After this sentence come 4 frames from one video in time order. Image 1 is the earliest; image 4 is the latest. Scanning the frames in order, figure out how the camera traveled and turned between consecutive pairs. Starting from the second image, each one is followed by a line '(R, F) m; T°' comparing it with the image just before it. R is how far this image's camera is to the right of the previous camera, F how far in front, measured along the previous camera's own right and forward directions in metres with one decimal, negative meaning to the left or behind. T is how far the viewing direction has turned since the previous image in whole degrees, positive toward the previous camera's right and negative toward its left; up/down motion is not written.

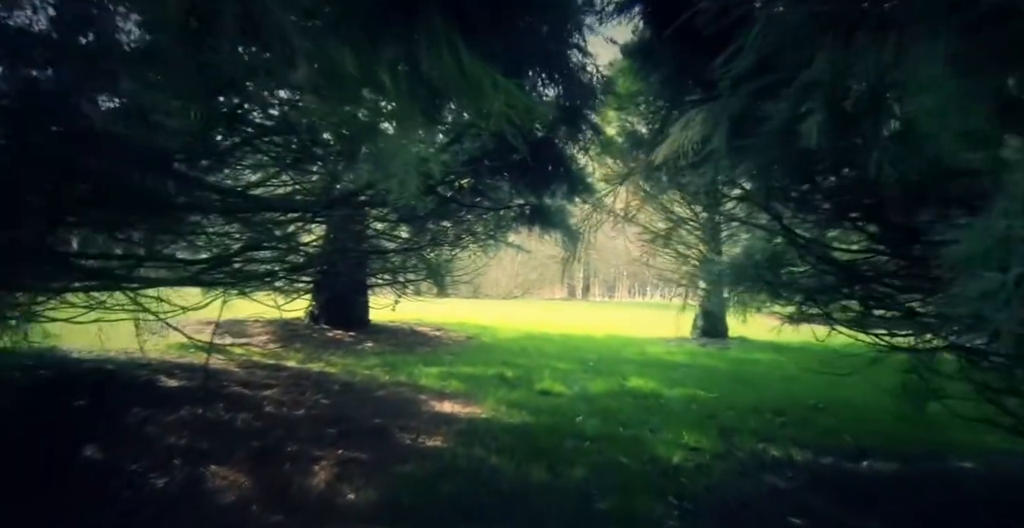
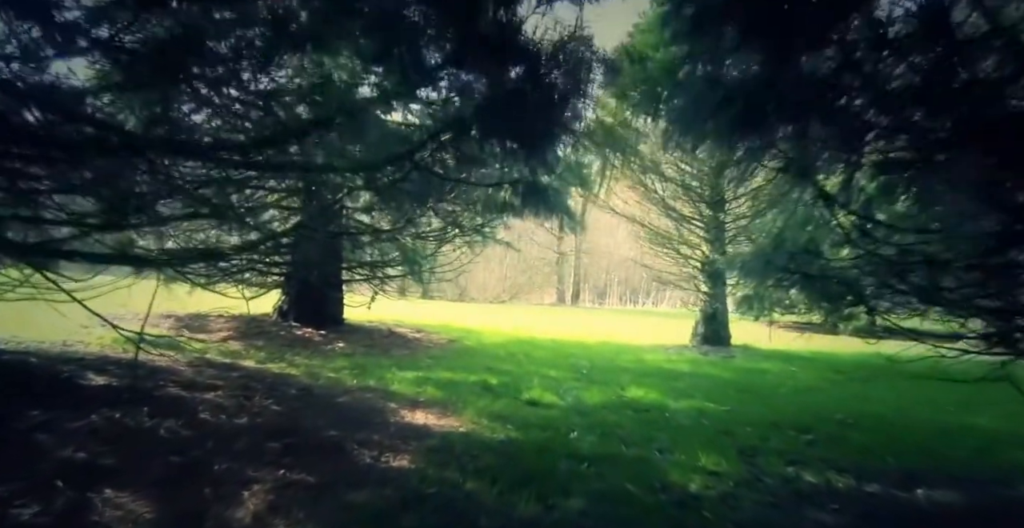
(0.0, +0.5) m; +1°
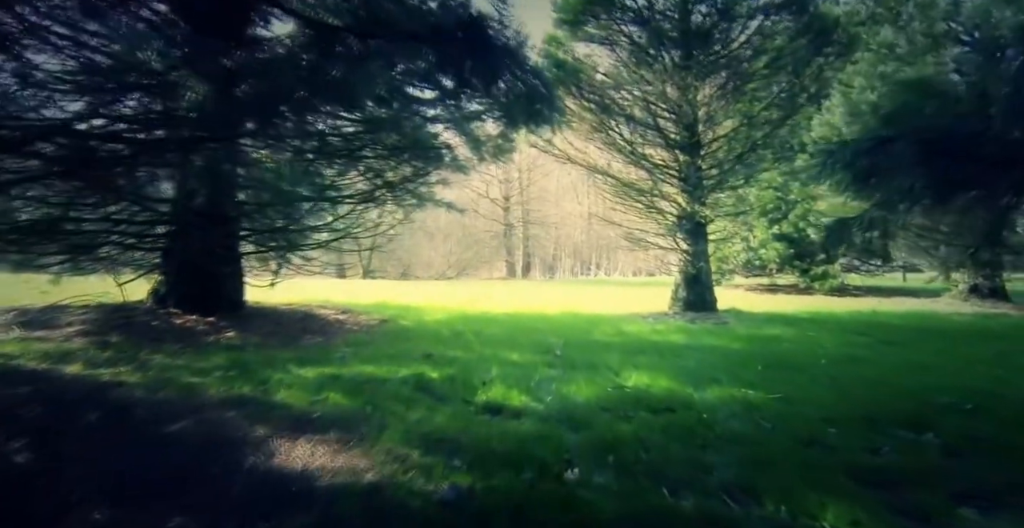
(0.0, +1.4) m; +5°
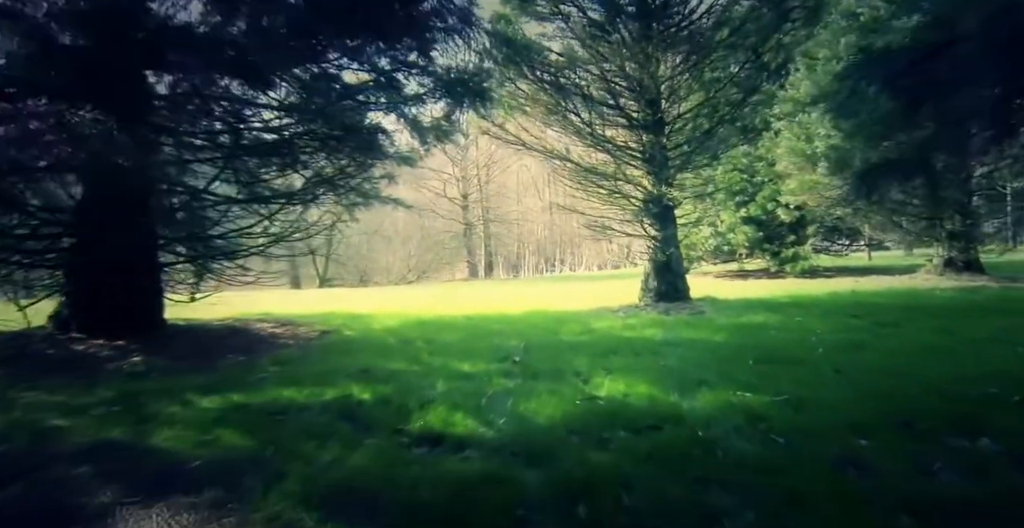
(+0.1, +0.5) m; +4°
